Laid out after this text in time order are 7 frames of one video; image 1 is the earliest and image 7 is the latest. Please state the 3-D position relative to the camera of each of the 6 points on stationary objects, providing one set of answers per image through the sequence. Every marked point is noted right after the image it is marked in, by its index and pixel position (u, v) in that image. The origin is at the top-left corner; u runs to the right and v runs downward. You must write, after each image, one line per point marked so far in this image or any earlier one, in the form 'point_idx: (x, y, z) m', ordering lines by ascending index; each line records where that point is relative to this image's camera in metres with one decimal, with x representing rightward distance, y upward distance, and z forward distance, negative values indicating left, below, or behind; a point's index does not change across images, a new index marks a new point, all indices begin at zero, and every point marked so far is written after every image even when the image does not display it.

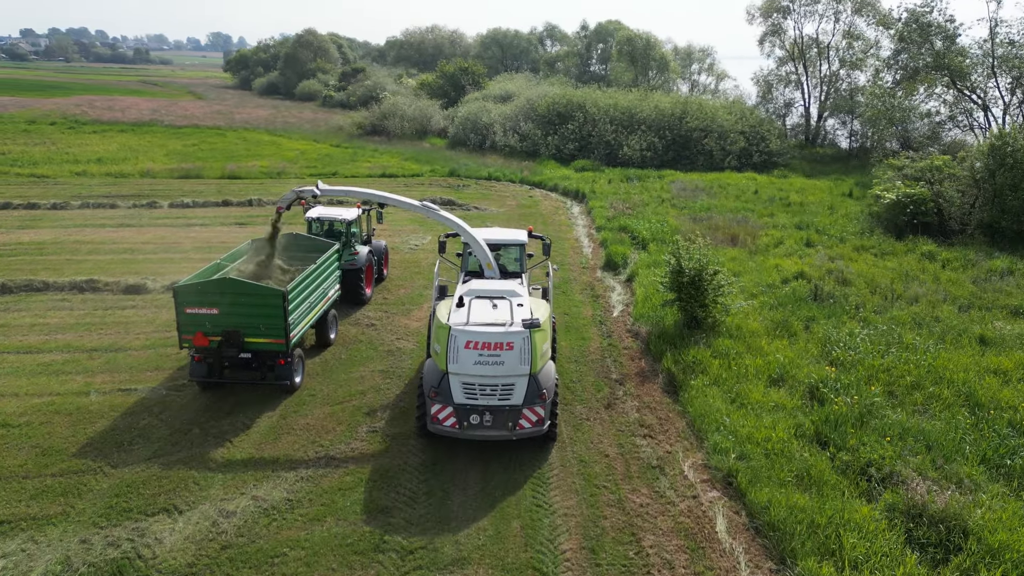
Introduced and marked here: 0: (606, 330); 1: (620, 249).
0: (+1.4, -0.7, +11.3) m
1: (+2.2, +0.8, +15.1) m
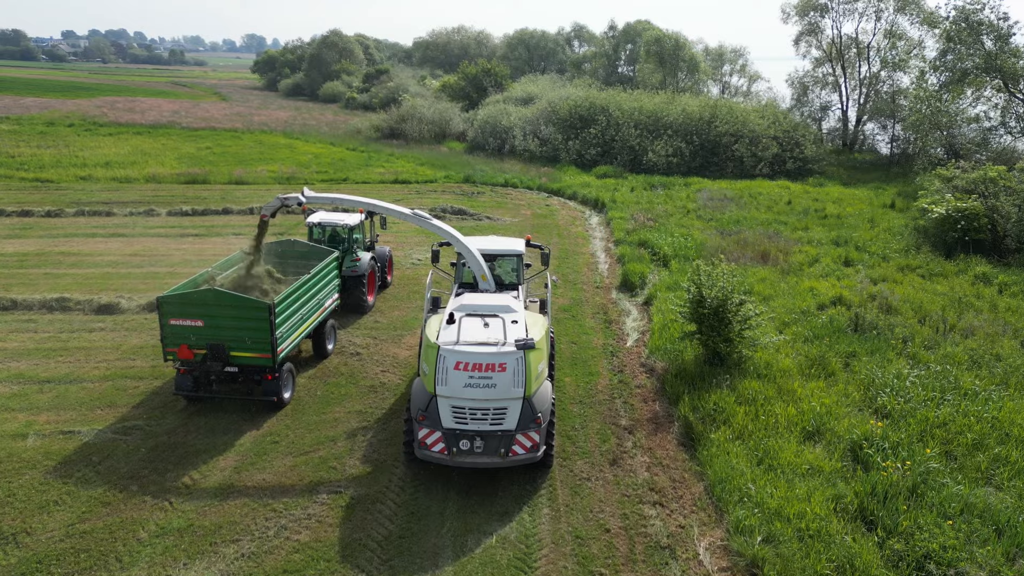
0: (+1.4, -1.1, +10.1) m
1: (+2.4, +0.4, +13.8) m
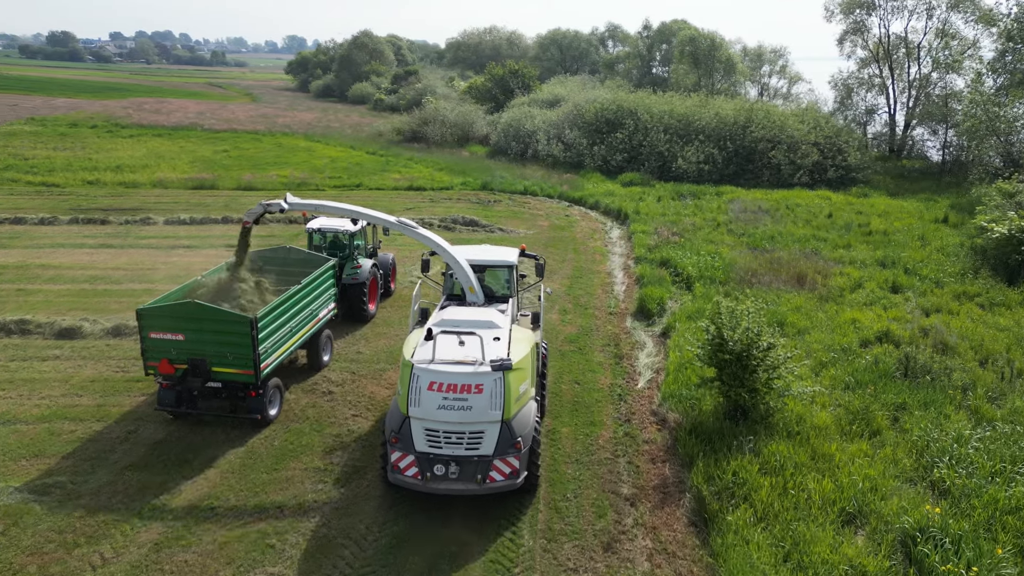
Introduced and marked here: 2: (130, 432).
0: (+1.3, -1.5, +8.8) m
1: (+2.4, -0.1, +12.4) m
2: (-4.2, -1.6, +8.0) m
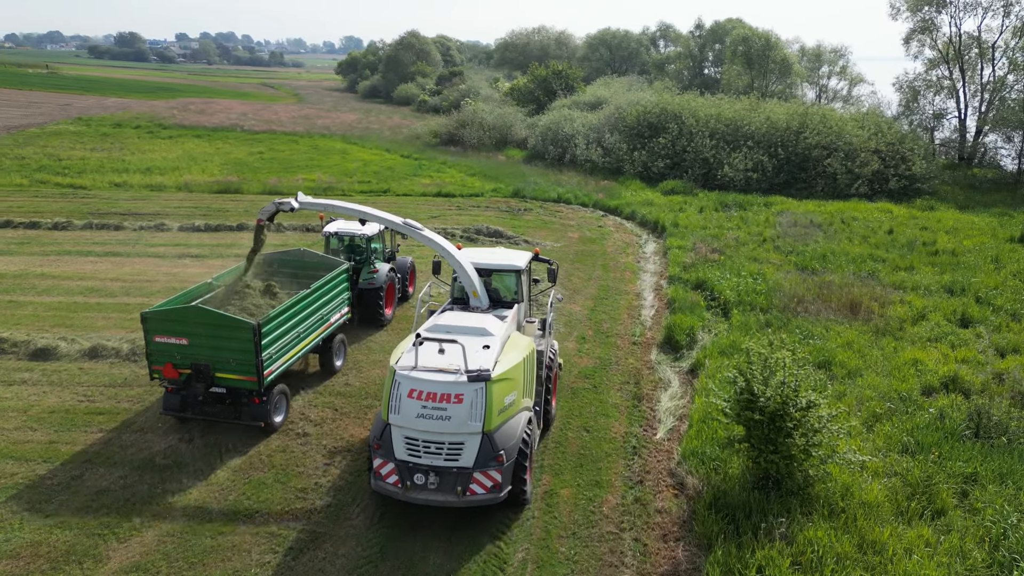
0: (+1.3, -1.9, +7.5) m
1: (+2.7, -0.5, +11.1) m
2: (-4.3, -1.8, +7.2) m
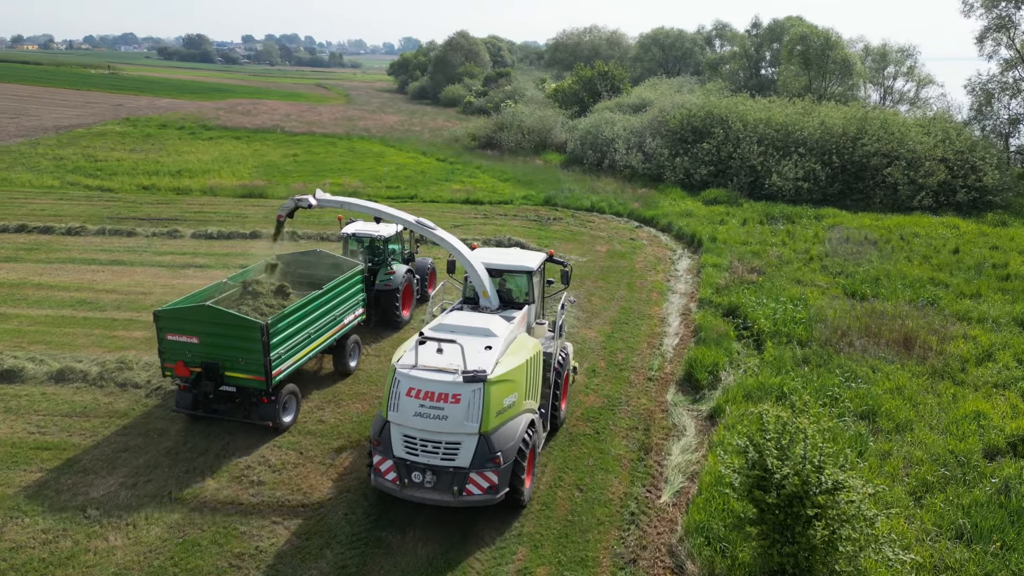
0: (+1.0, -2.2, +6.4) m
1: (+2.7, -0.9, +9.9) m
2: (-4.5, -2.1, +6.4) m
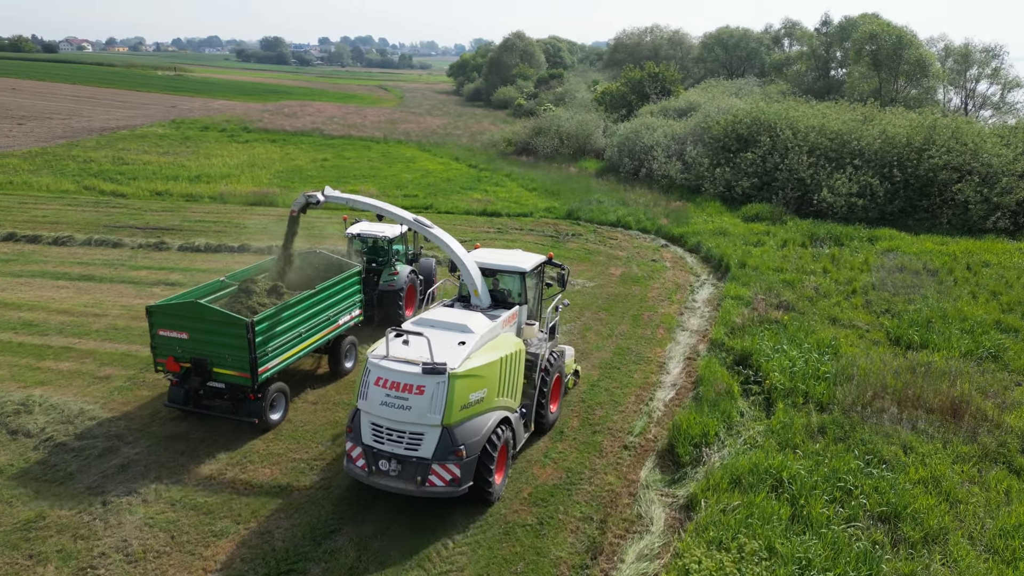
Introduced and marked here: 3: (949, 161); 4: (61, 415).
0: (+0.1, -2.8, +4.8) m
1: (+2.1, -1.4, +8.2) m
2: (-5.4, -2.5, +5.4) m
3: (+10.9, +3.2, +18.4) m
4: (-5.0, -1.4, +8.2) m
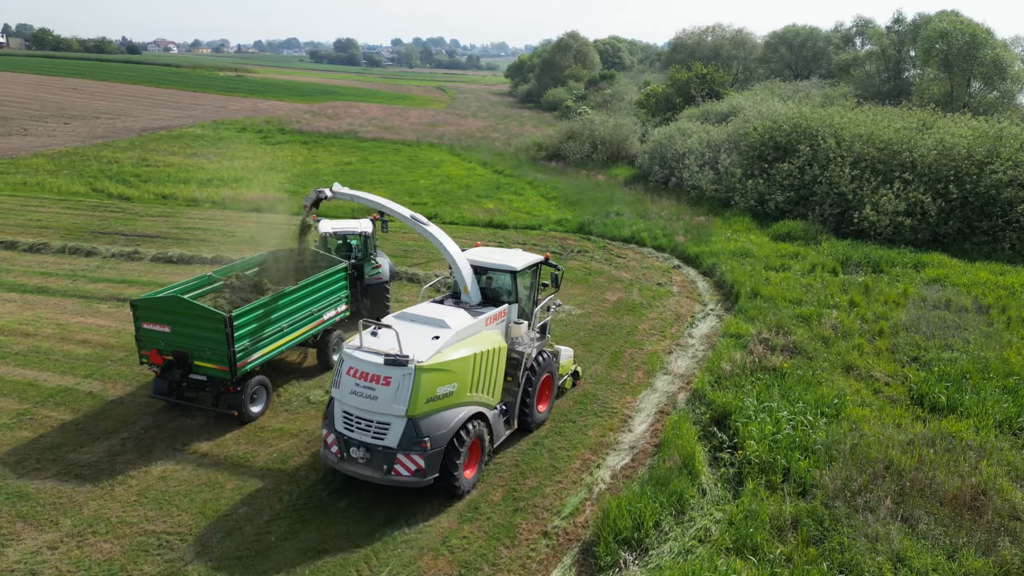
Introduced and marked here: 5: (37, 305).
0: (-1.1, -3.2, +3.5) m
1: (+1.2, -1.9, +6.6) m
2: (-6.5, -2.7, +4.5) m
3: (+11.0, +2.4, +16.0) m
4: (-5.9, -1.7, +7.3) m
5: (-7.6, -0.3, +12.0) m
